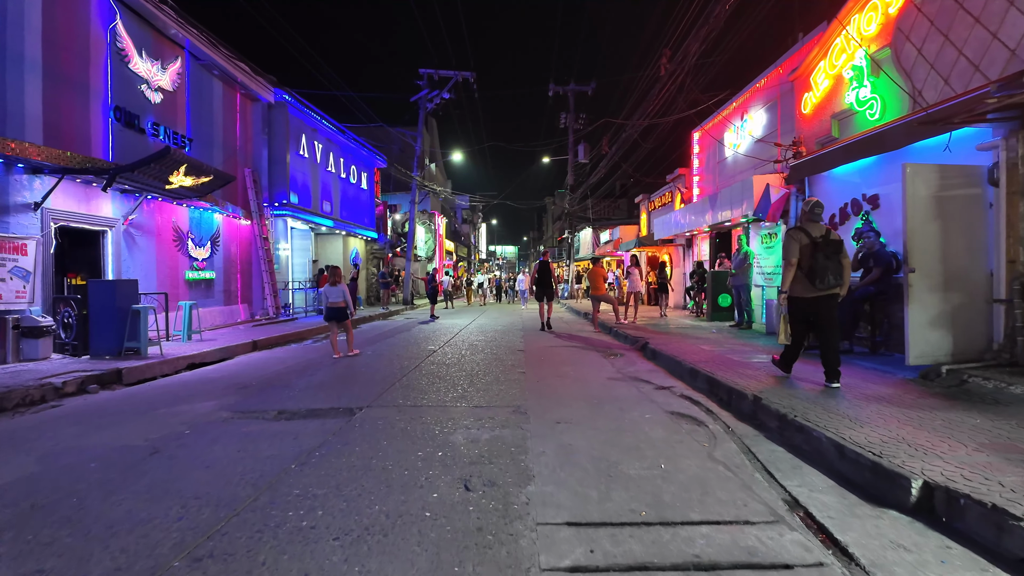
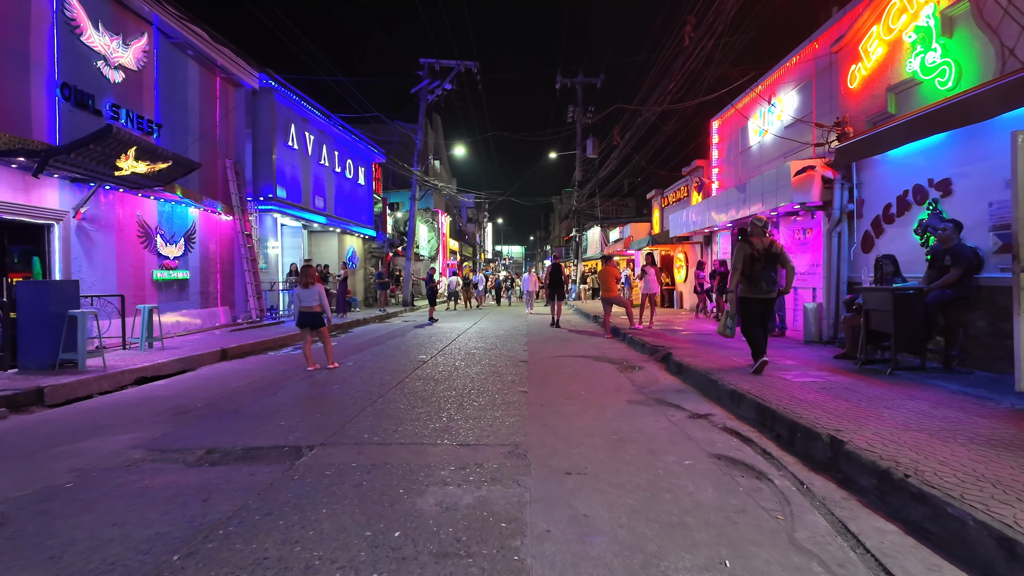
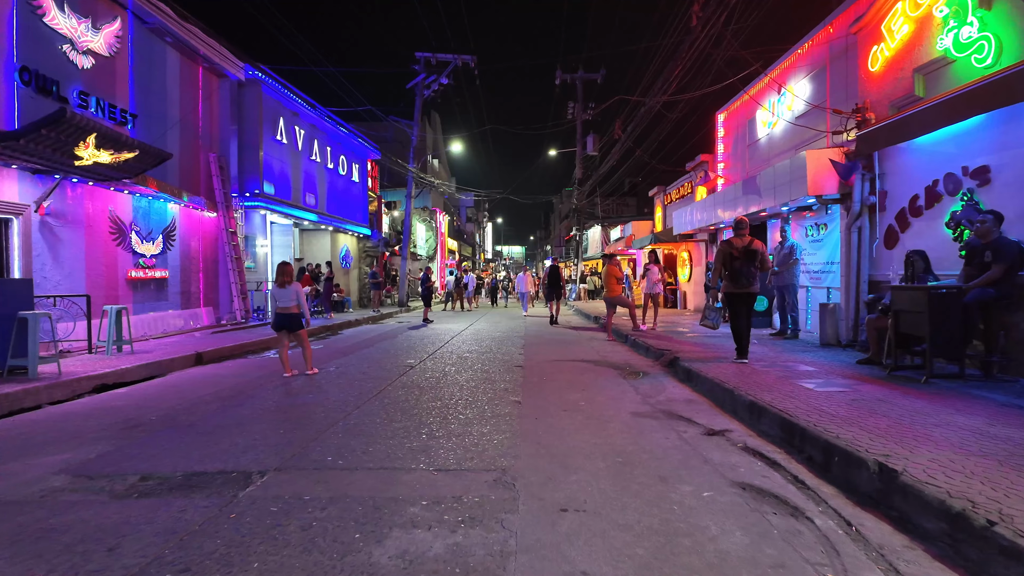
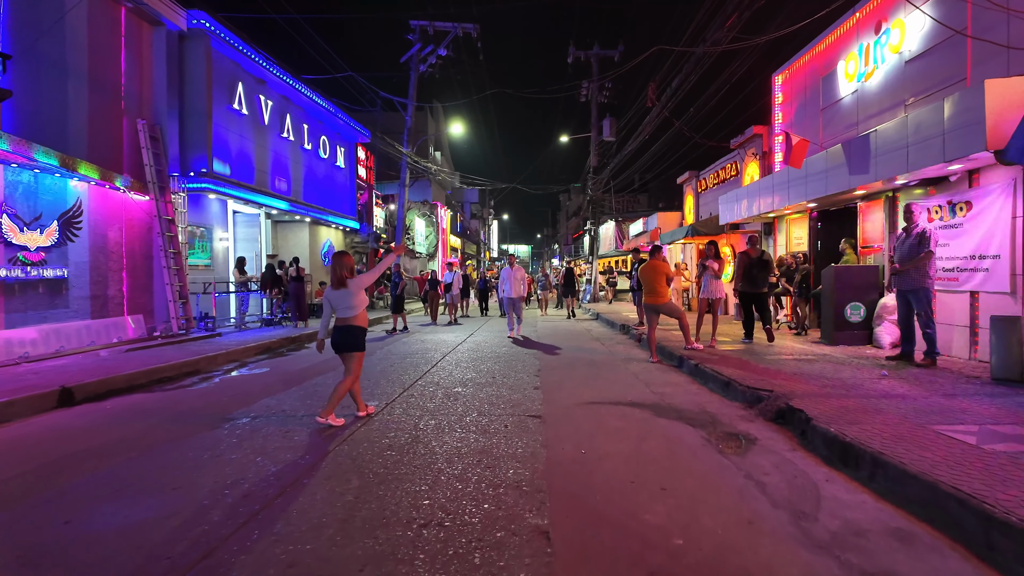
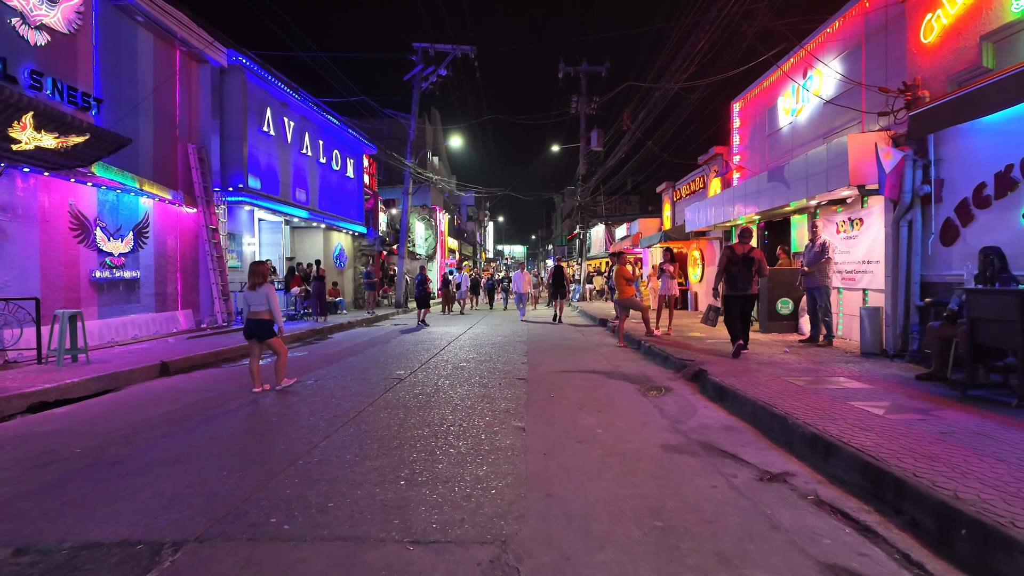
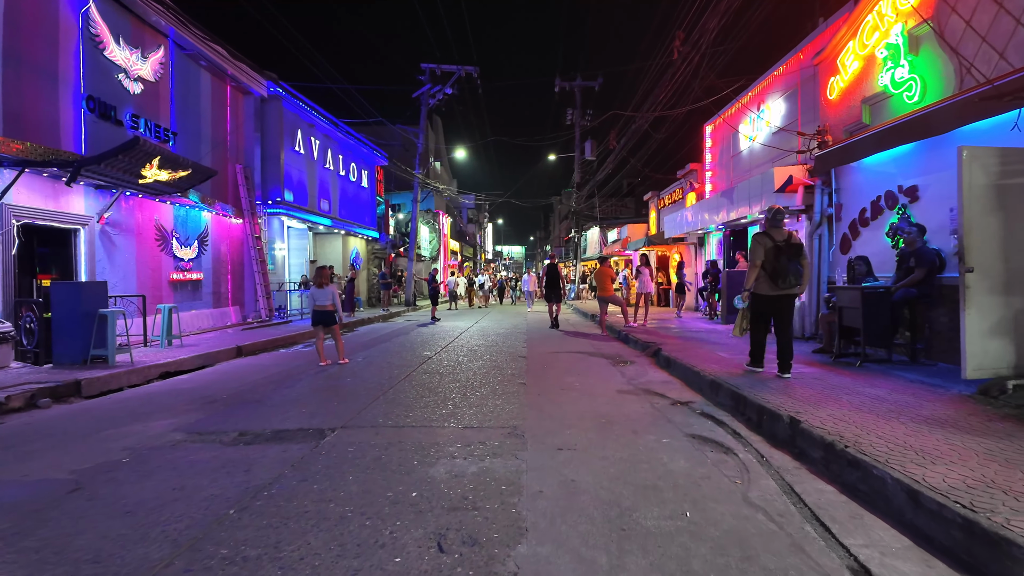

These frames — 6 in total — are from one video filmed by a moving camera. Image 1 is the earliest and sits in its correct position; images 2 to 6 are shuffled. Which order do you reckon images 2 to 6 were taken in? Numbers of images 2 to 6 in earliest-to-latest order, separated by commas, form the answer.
6, 2, 3, 5, 4
